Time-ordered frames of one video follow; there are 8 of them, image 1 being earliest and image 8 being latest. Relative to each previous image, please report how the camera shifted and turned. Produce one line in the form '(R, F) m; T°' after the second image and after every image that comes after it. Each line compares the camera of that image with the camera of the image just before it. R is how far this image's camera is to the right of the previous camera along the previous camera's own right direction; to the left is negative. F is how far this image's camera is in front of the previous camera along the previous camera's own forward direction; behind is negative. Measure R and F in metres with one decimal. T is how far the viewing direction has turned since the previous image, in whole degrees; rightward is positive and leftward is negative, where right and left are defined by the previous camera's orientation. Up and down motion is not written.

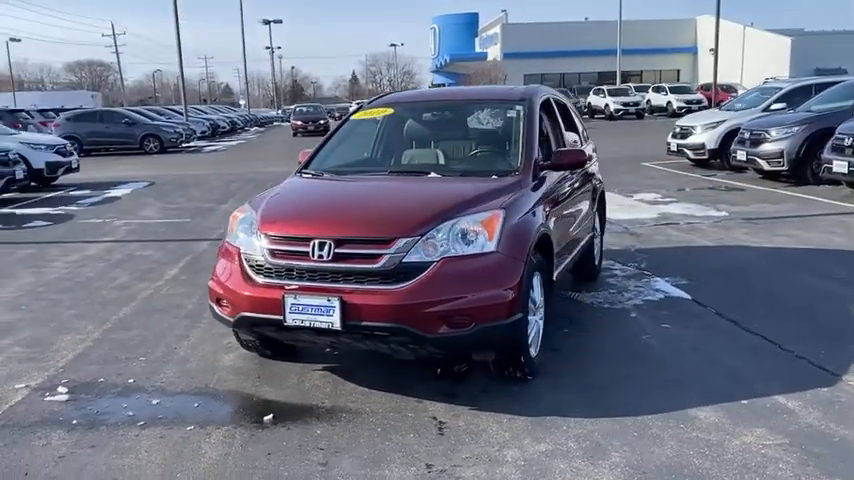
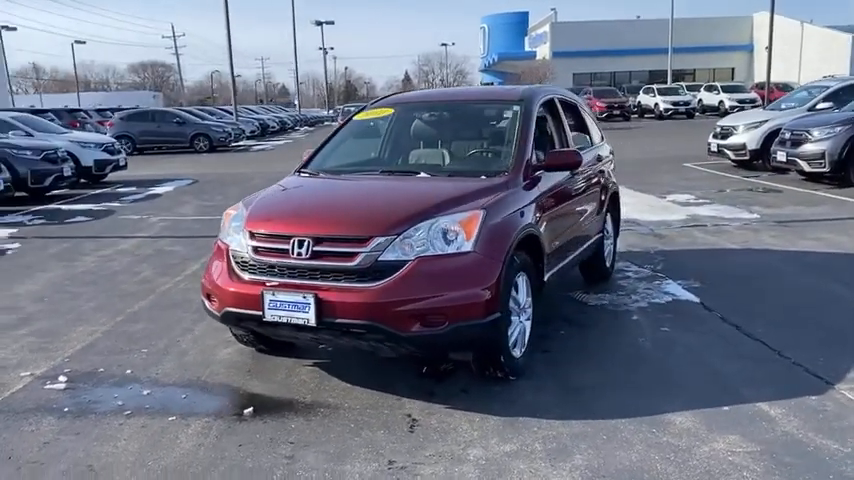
(+0.4, 0.0) m; -4°
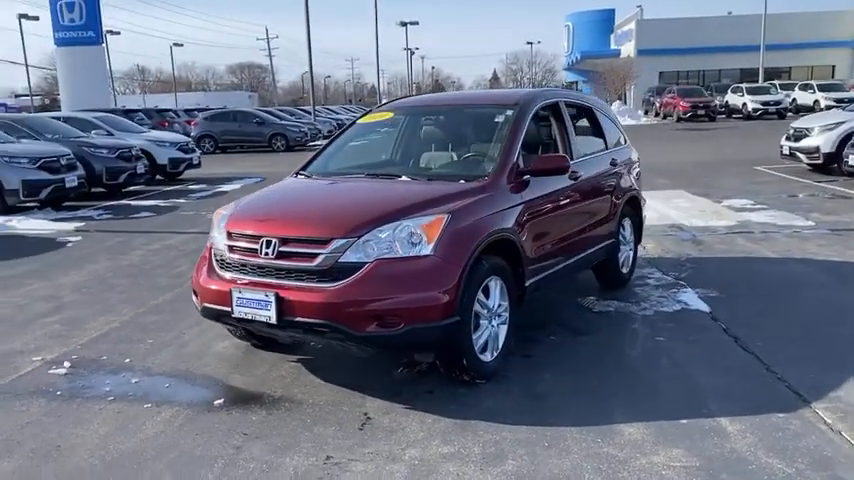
(+0.7, 0.0) m; -7°
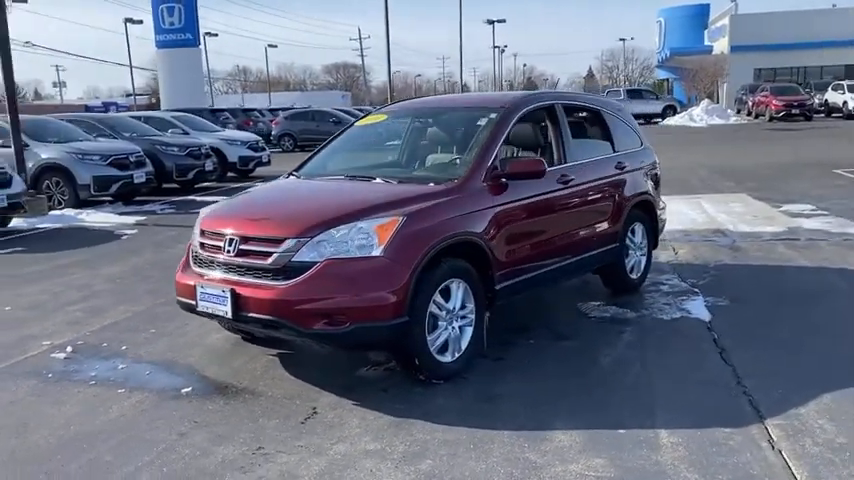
(+0.8, 0.0) m; -7°
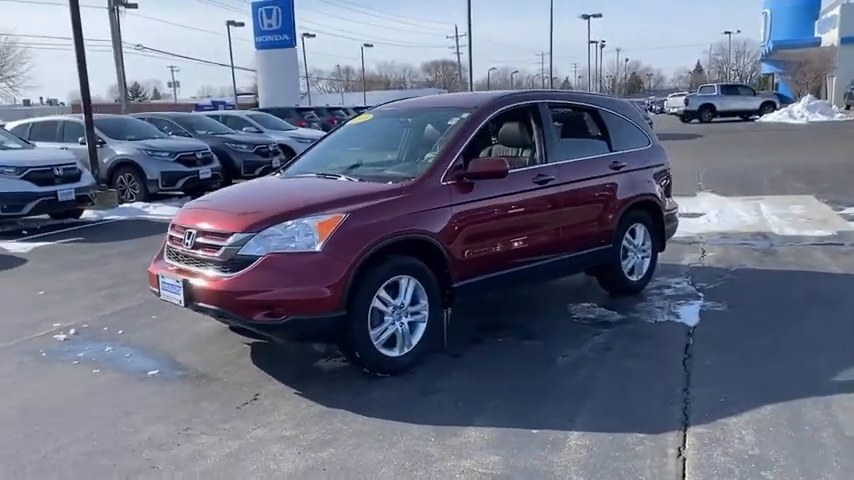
(+1.0, 0.0) m; -8°
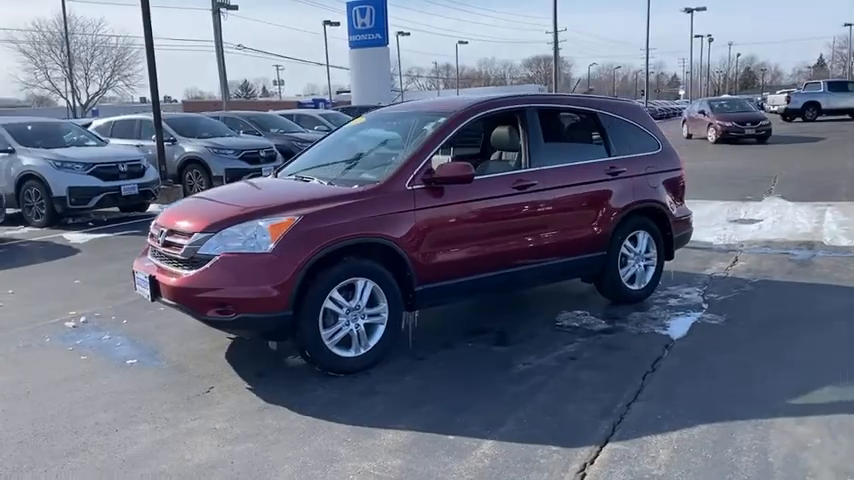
(+1.0, 0.0) m; -8°
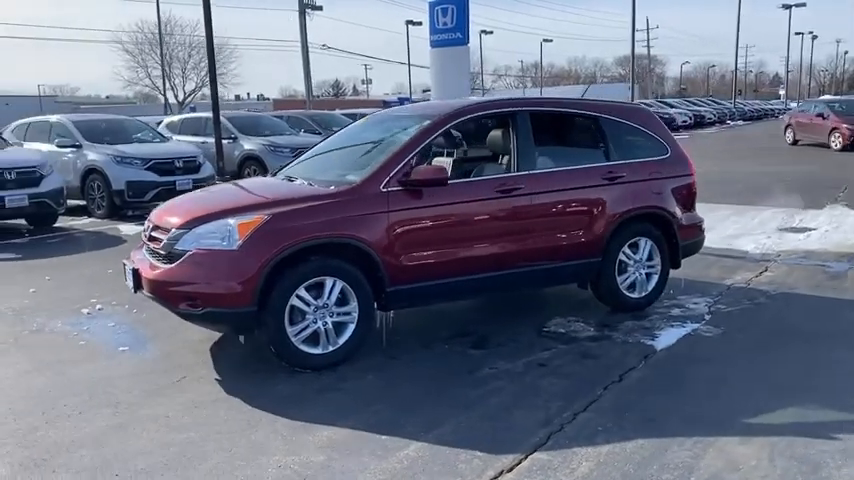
(+0.8, 0.0) m; -7°
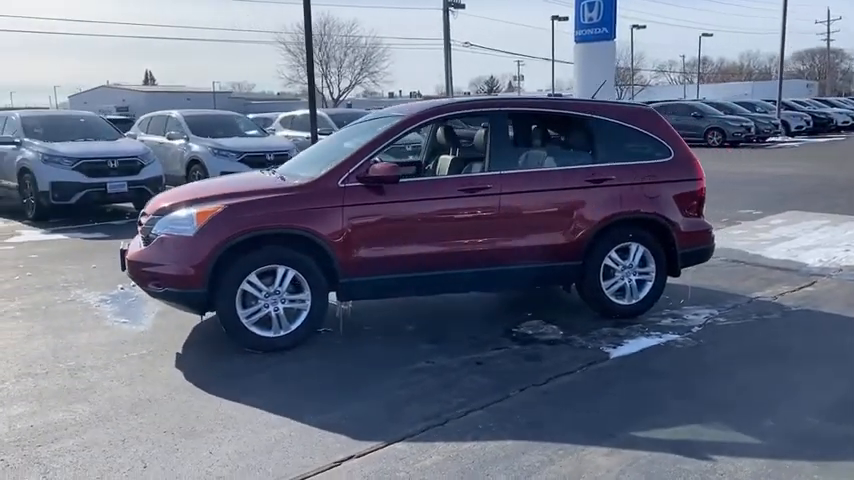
(+1.5, 0.0) m; -12°
